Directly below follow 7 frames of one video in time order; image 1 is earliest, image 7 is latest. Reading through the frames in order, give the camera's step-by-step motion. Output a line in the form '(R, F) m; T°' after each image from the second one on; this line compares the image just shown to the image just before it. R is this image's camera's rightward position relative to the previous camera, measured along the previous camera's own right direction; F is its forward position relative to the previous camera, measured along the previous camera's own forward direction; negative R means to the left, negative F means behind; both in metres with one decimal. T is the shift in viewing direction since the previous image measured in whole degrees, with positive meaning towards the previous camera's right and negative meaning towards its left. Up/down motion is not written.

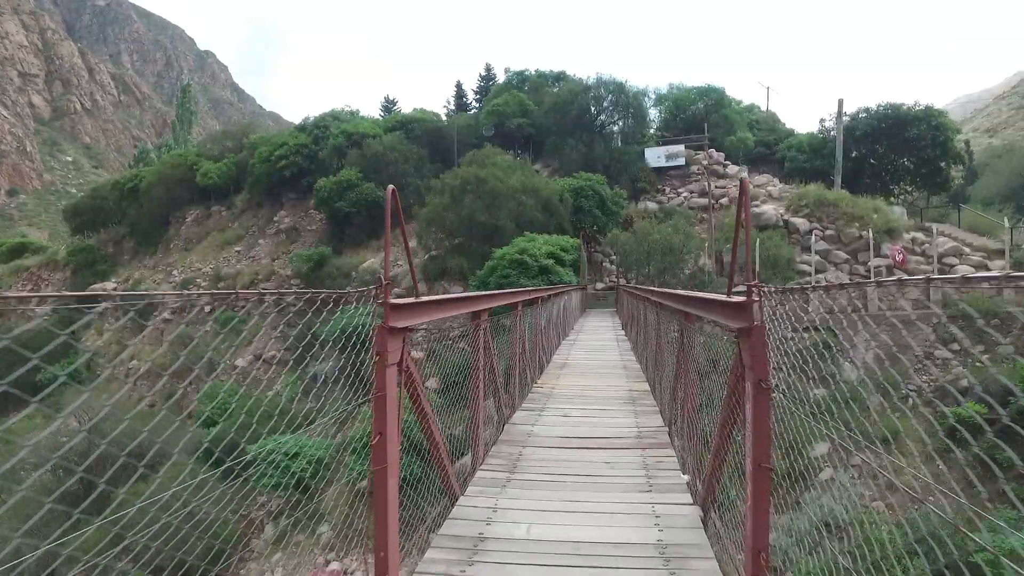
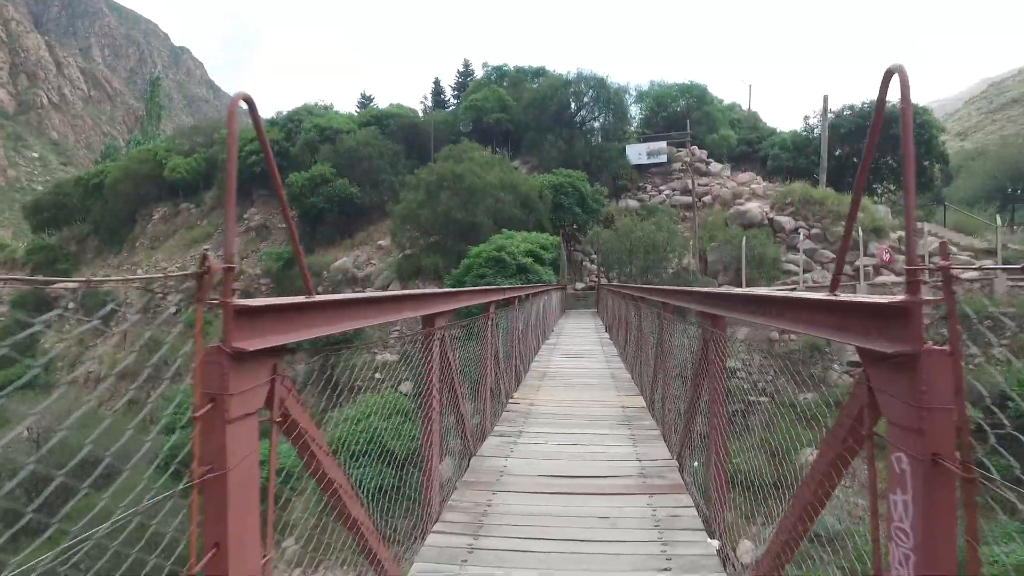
(0.0, +0.7) m; +2°
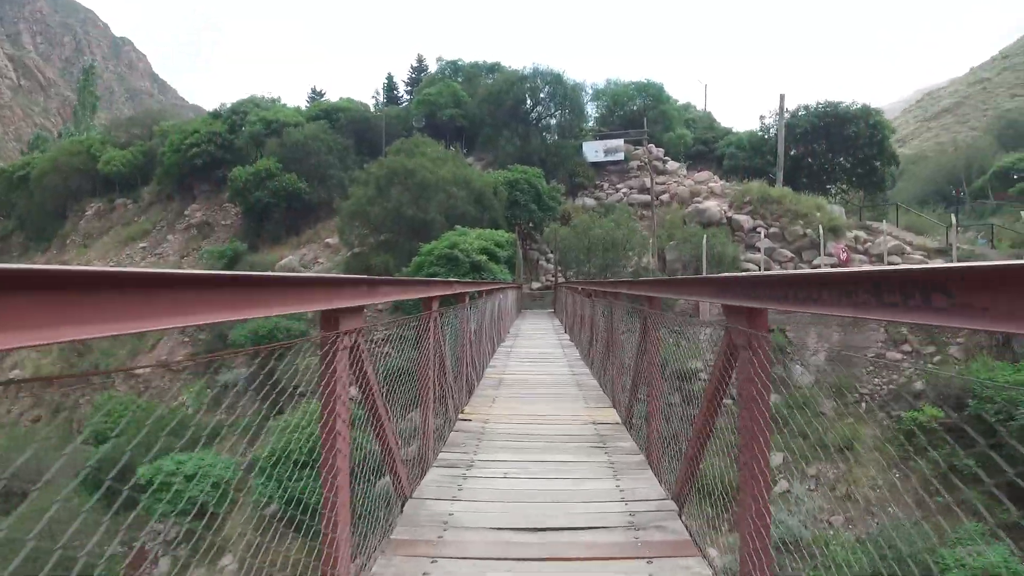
(0.0, +0.6) m; +4°
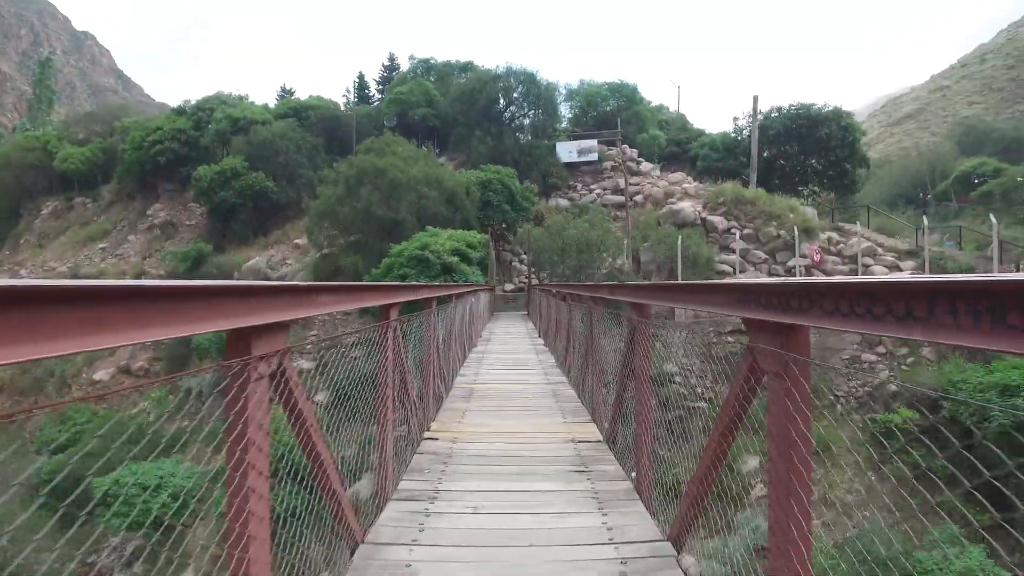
(0.0, +0.3) m; +3°
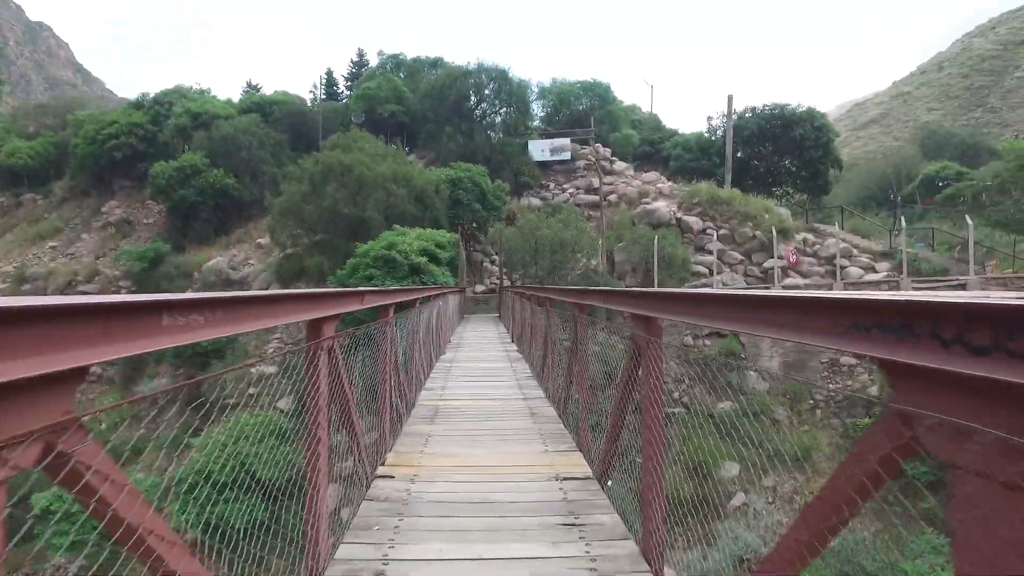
(0.0, +0.5) m; +3°
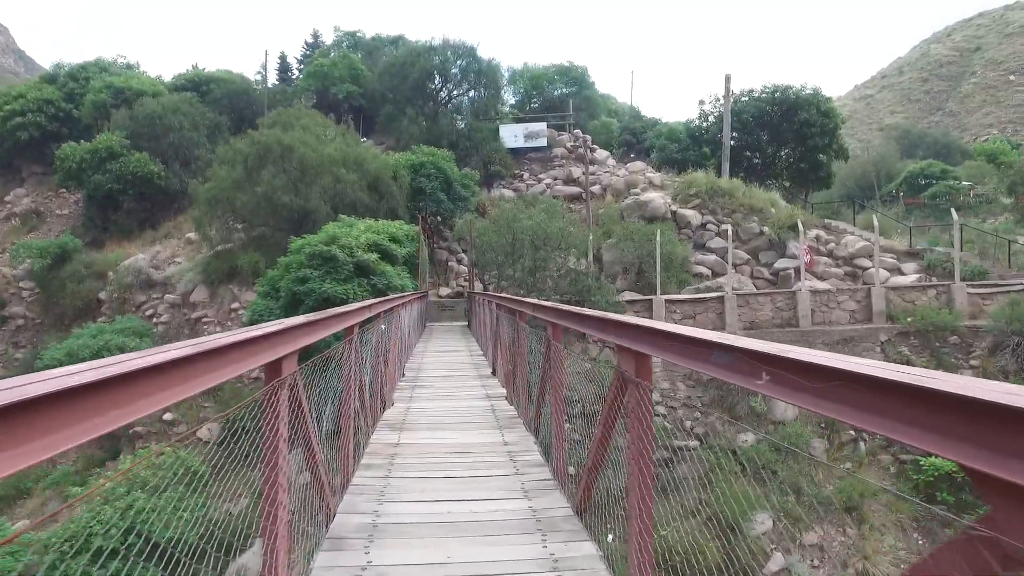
(-0.1, +2.2) m; +3°
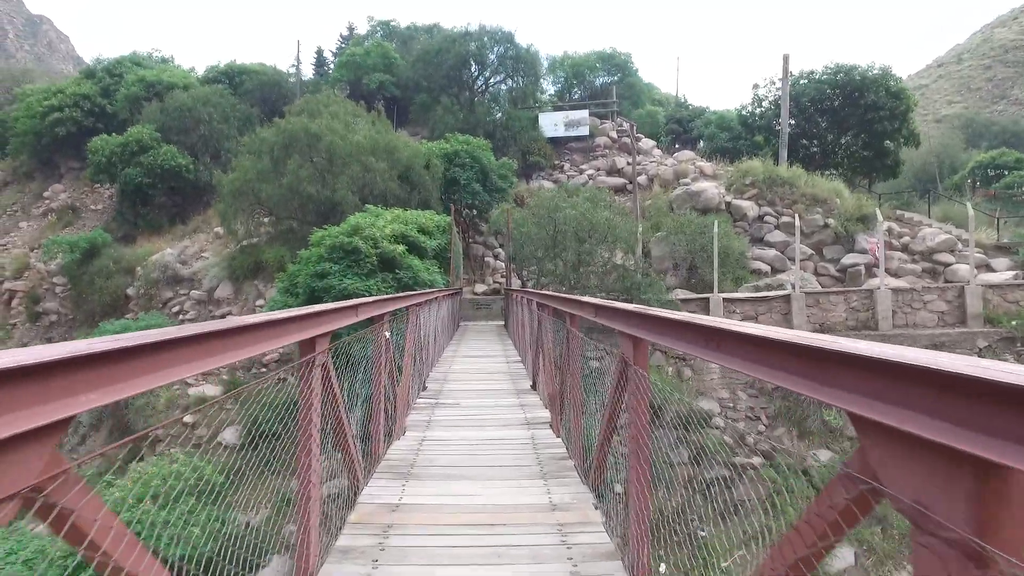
(-0.1, +0.9) m; -4°
